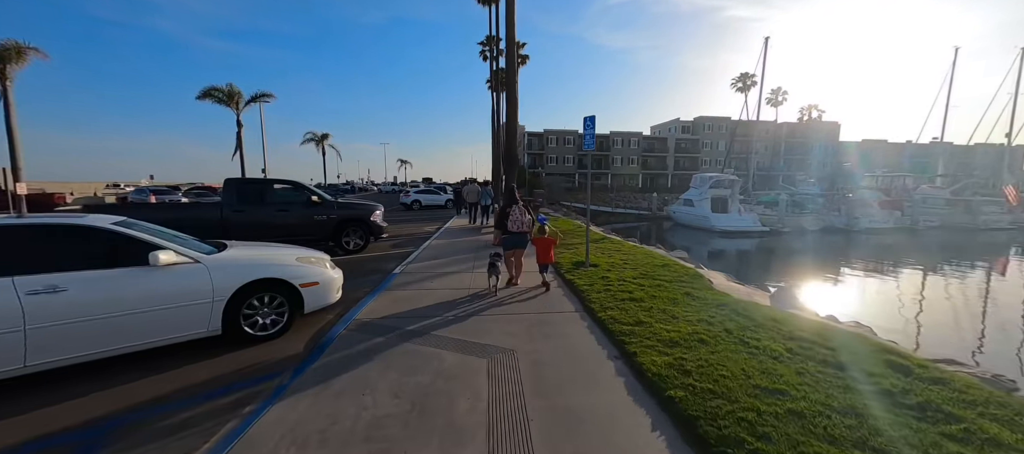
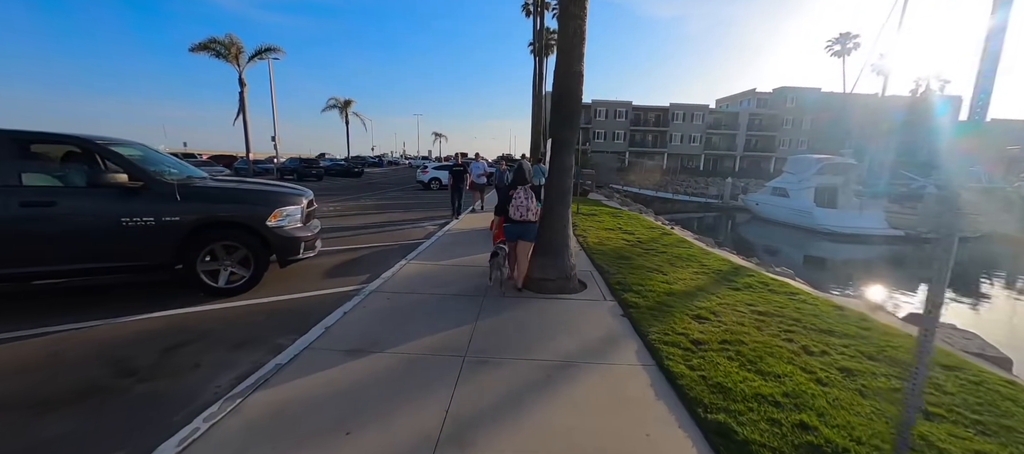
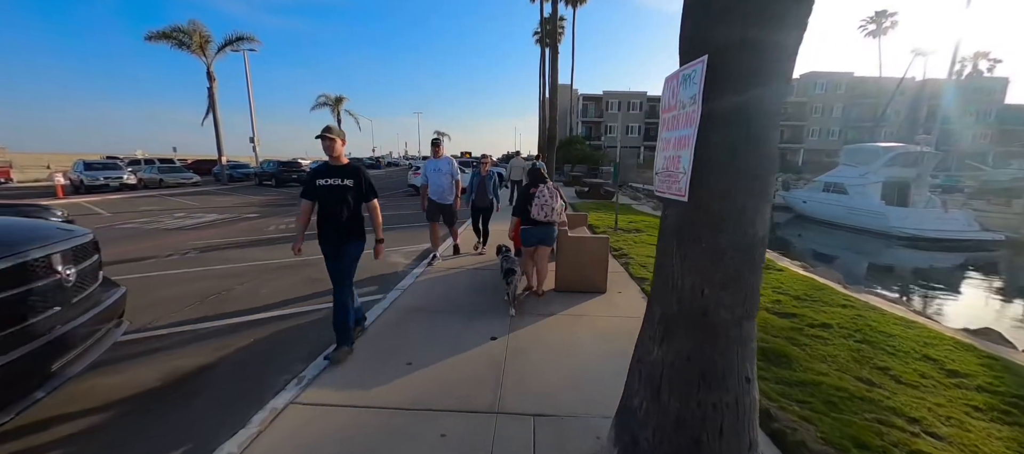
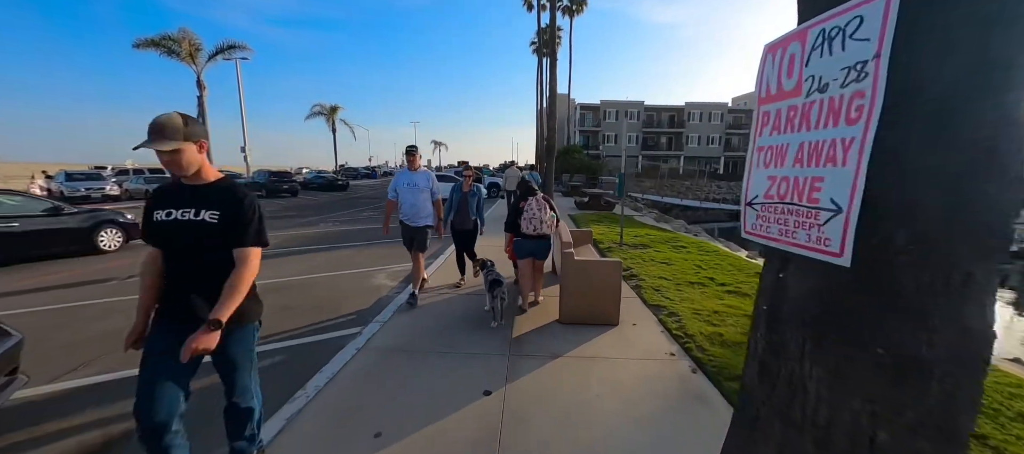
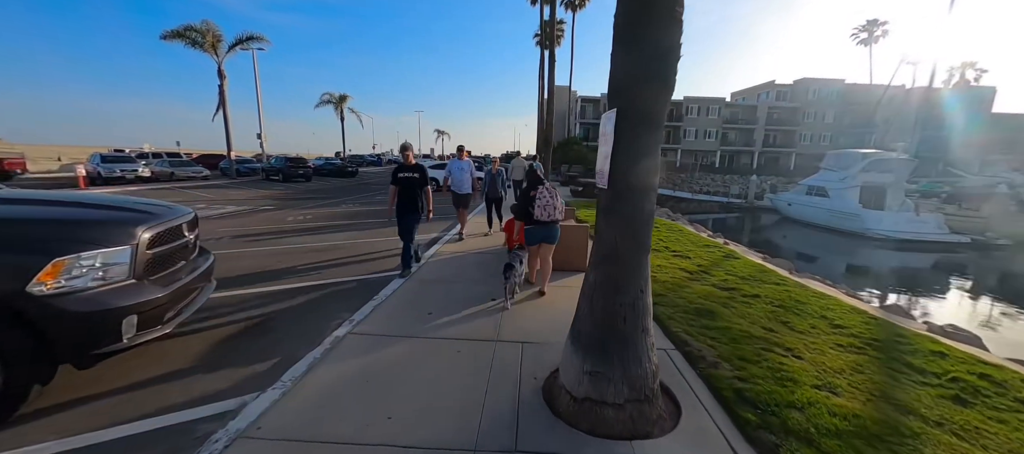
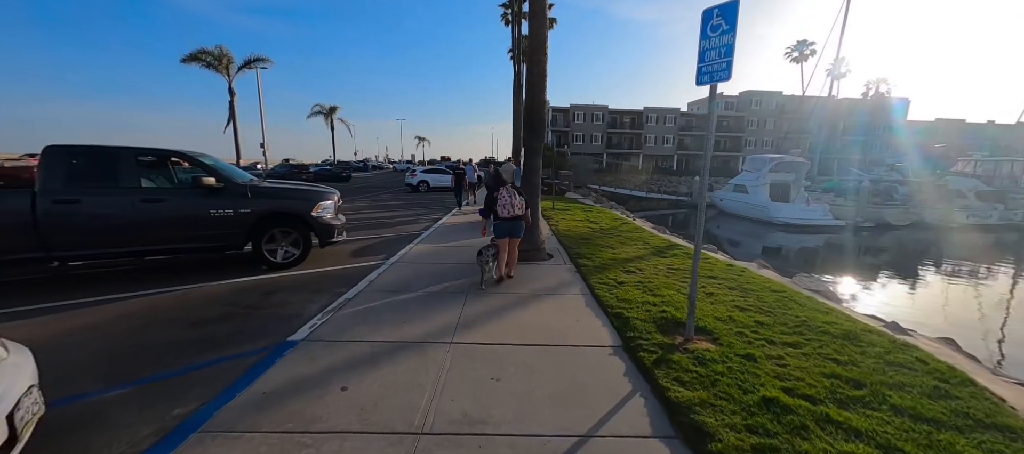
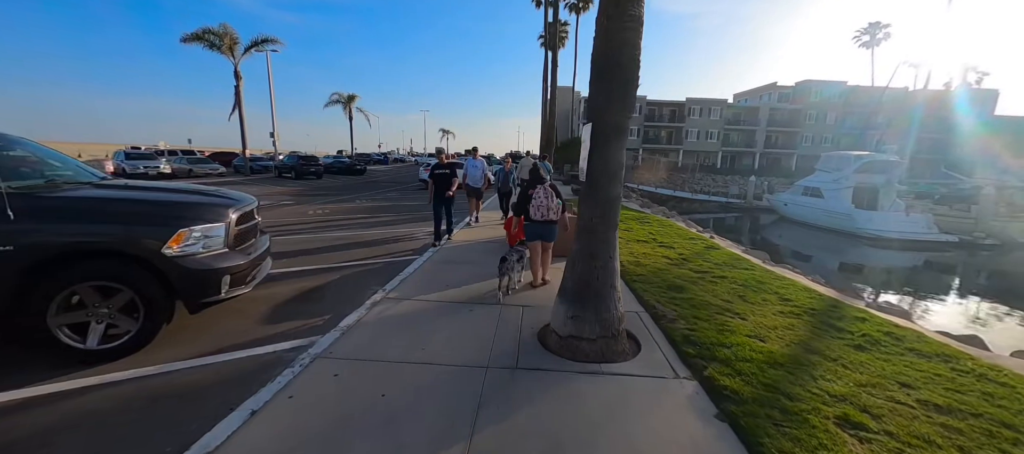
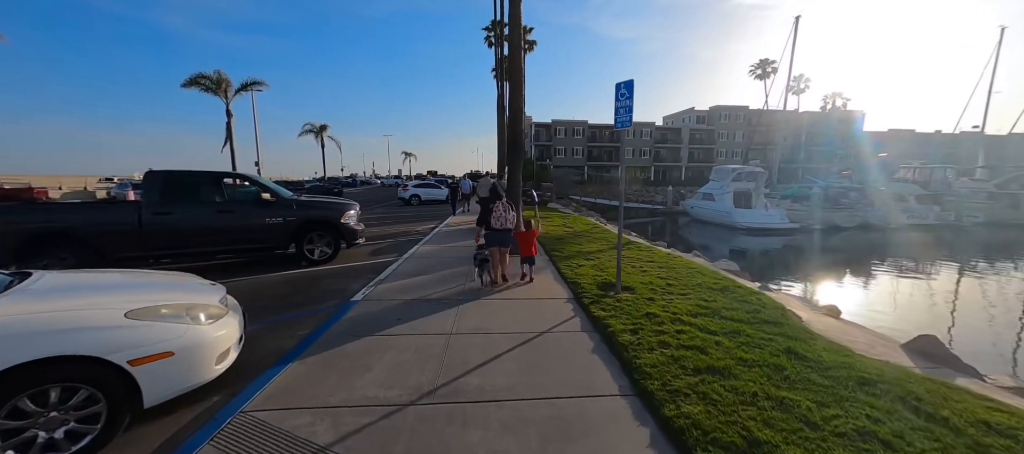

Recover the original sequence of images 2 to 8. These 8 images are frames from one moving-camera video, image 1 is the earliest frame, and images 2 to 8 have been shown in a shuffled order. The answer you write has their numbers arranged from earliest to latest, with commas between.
8, 6, 2, 7, 5, 3, 4
